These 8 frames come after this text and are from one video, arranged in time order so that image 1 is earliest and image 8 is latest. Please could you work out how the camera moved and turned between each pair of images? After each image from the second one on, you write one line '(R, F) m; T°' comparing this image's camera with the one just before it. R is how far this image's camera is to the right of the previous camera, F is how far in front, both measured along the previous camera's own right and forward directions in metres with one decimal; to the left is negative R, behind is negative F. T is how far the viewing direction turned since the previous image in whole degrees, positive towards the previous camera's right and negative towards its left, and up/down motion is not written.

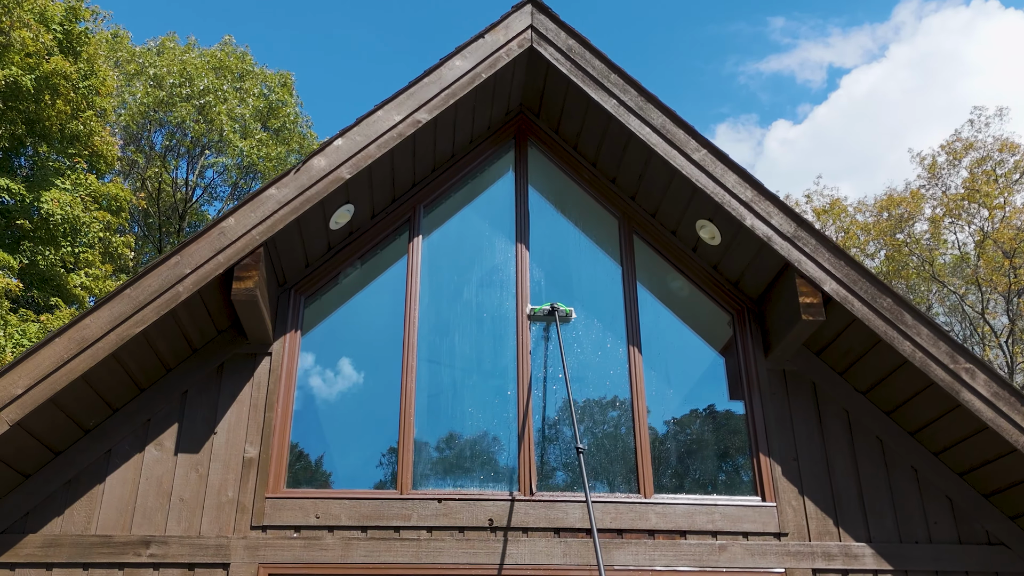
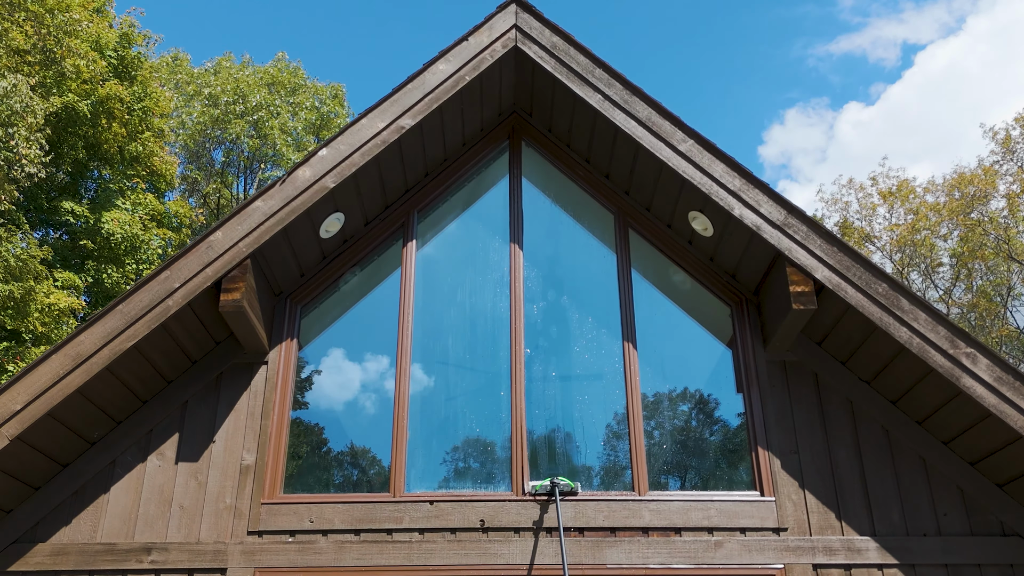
(+0.4, 0.0) m; -4°
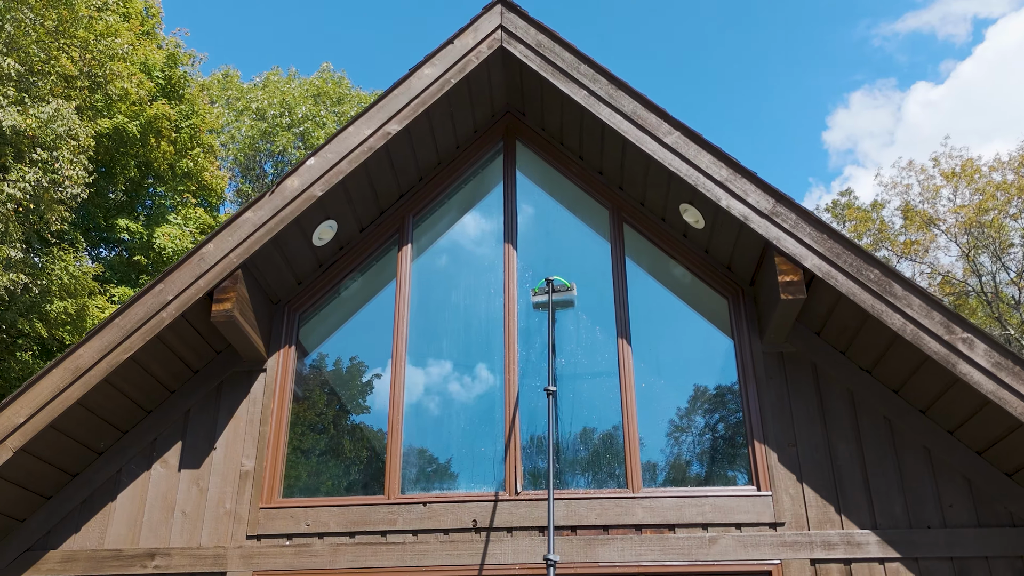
(+0.4, 0.0) m; -4°
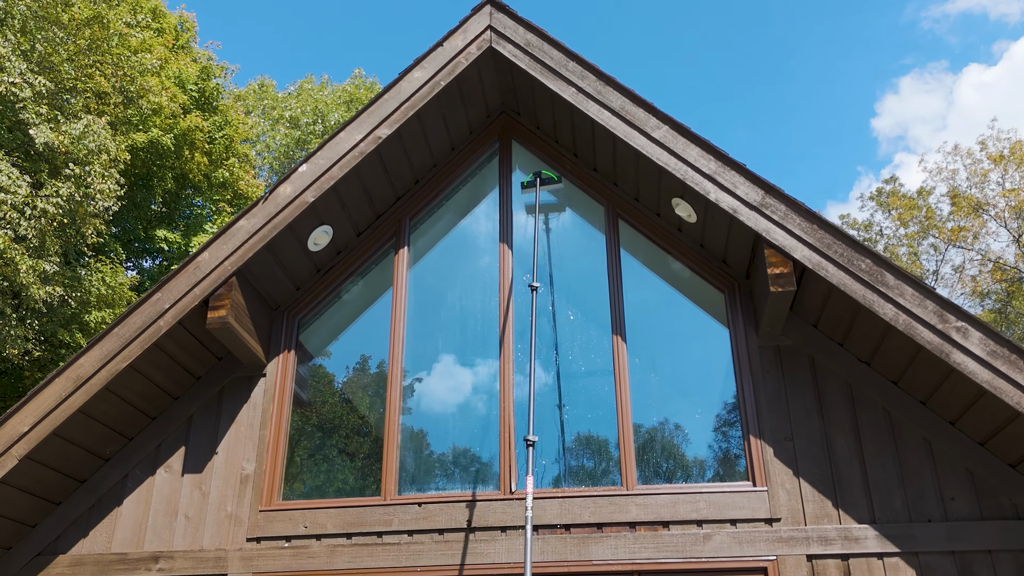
(+0.3, 0.0) m; -3°
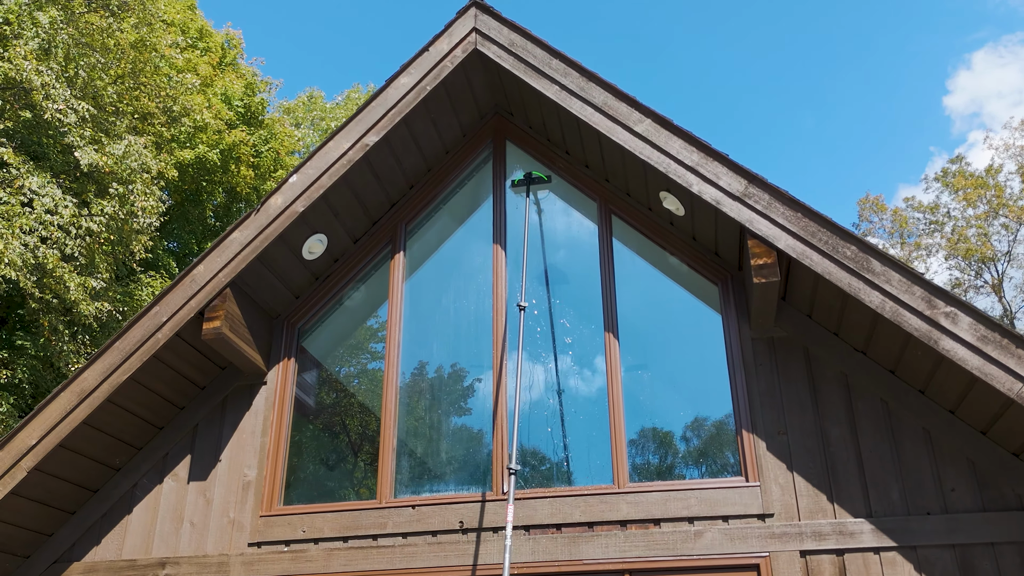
(+0.4, 0.0) m; -4°
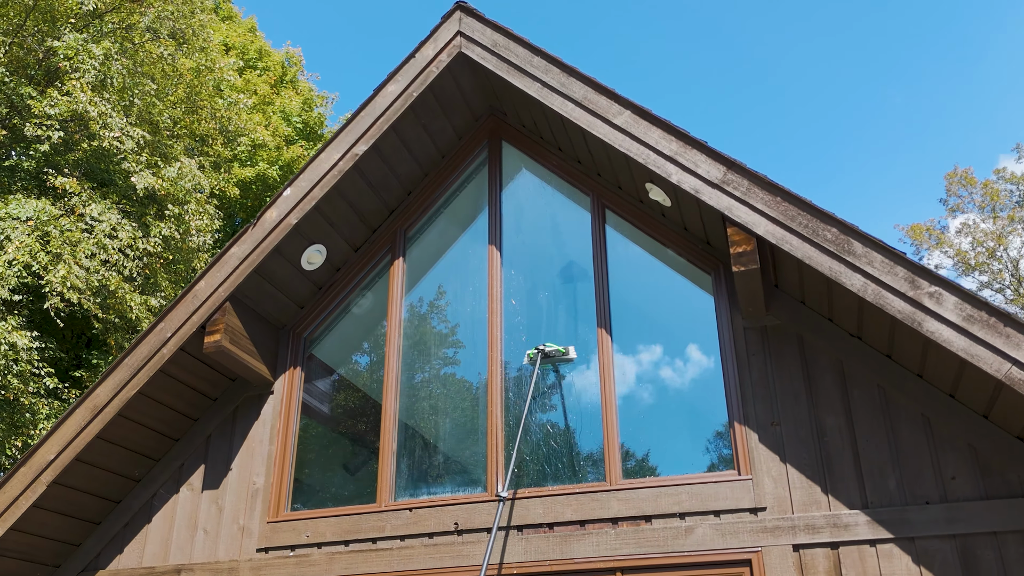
(+0.5, 0.0) m; -5°
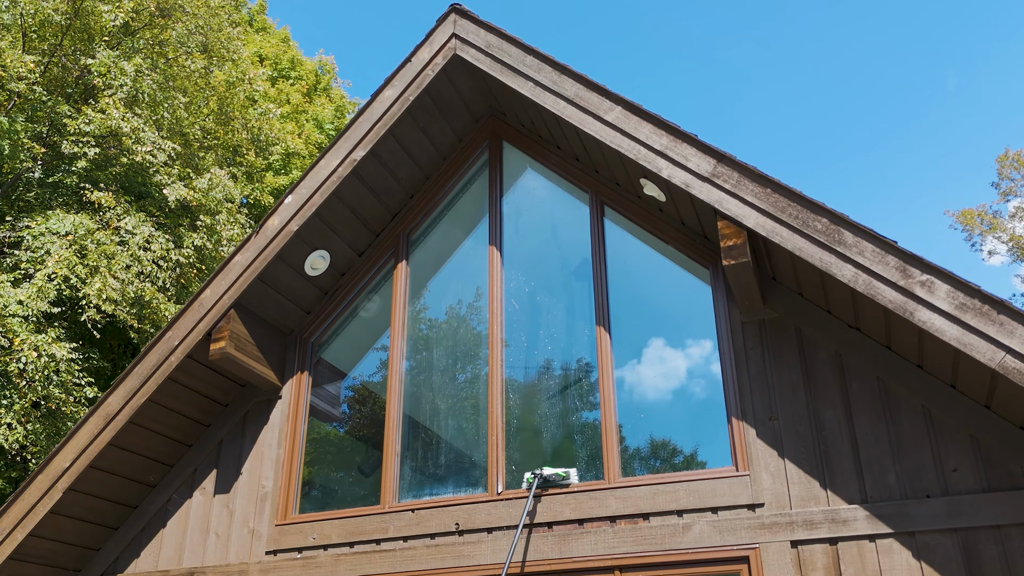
(+0.3, 0.0) m; -3°
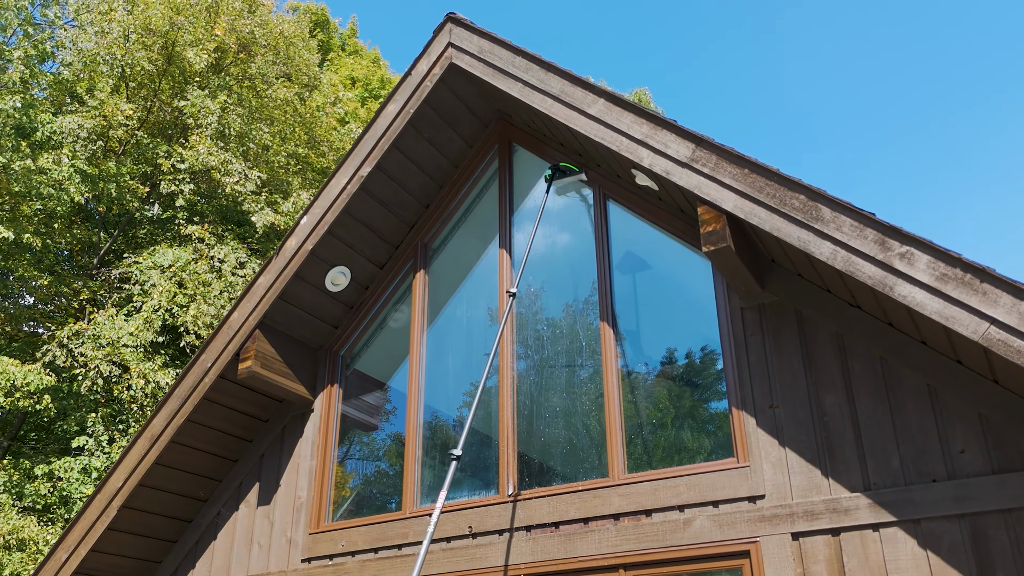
(+0.7, 0.0) m; -8°
